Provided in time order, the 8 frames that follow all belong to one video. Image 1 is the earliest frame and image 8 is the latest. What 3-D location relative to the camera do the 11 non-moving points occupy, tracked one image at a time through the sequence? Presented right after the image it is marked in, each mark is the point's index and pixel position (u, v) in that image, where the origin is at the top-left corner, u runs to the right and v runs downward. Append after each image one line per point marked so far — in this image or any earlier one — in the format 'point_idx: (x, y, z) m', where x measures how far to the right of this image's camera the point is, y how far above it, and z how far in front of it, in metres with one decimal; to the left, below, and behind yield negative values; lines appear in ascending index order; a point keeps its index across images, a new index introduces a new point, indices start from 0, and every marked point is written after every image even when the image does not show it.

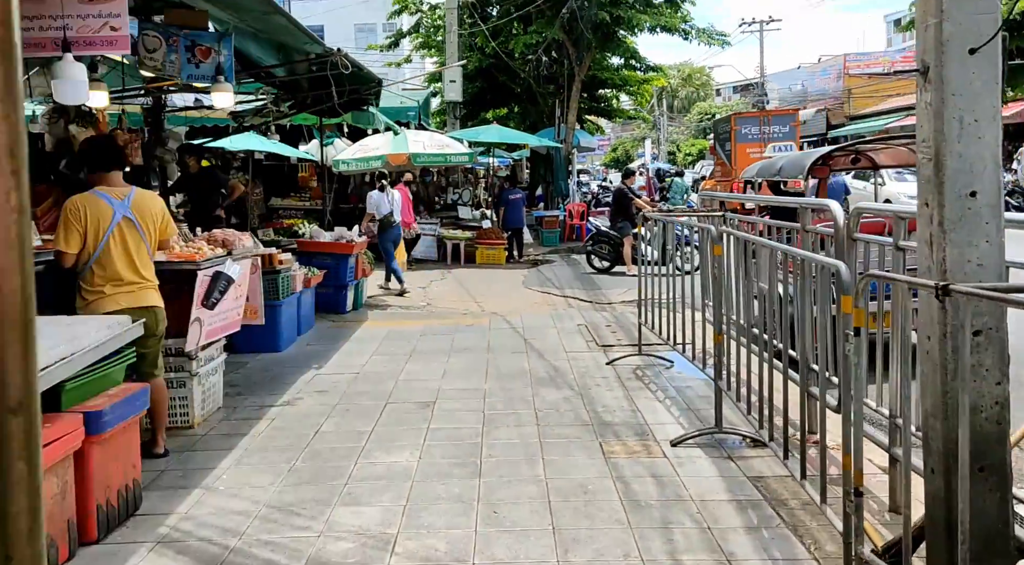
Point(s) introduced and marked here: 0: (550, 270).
0: (+0.6, +0.2, +14.2) m
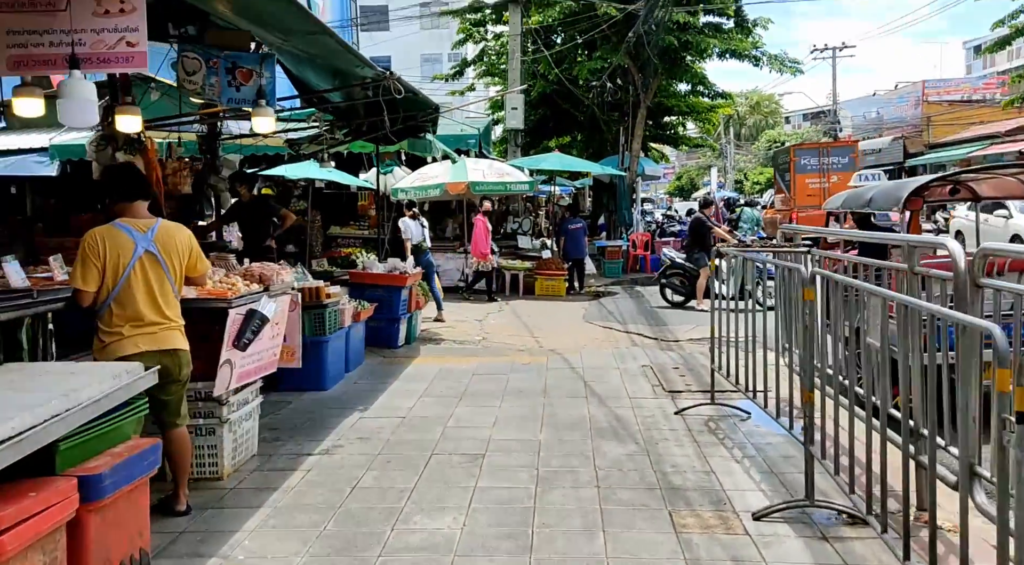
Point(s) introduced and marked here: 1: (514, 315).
0: (+1.6, -0.3, +13.6) m
1: (0.0, -0.5, +12.2) m
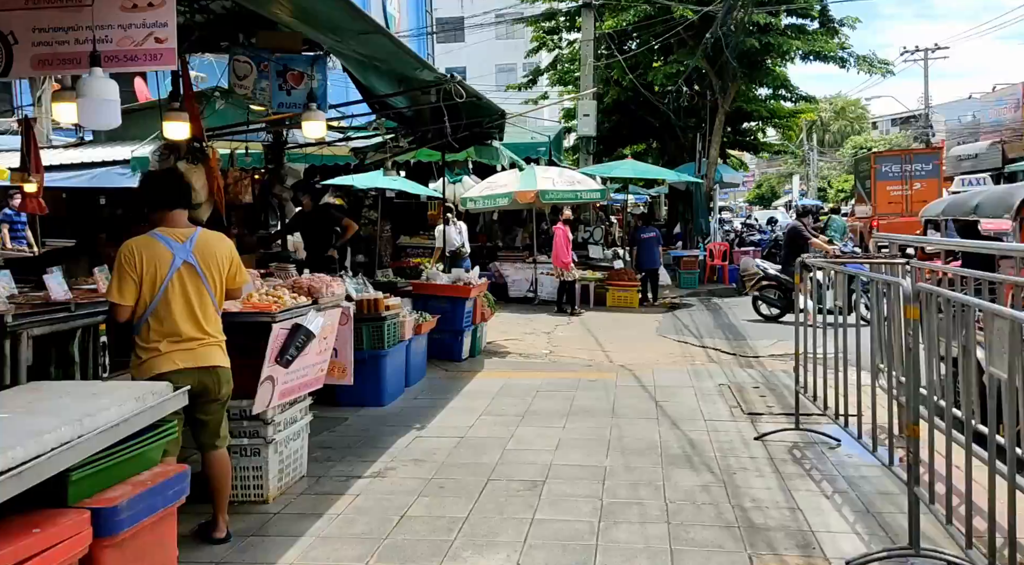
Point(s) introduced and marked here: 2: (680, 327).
0: (+2.6, -0.5, +13.1) m
1: (+1.0, -0.6, +11.9) m
2: (+2.3, -0.6, +11.7) m
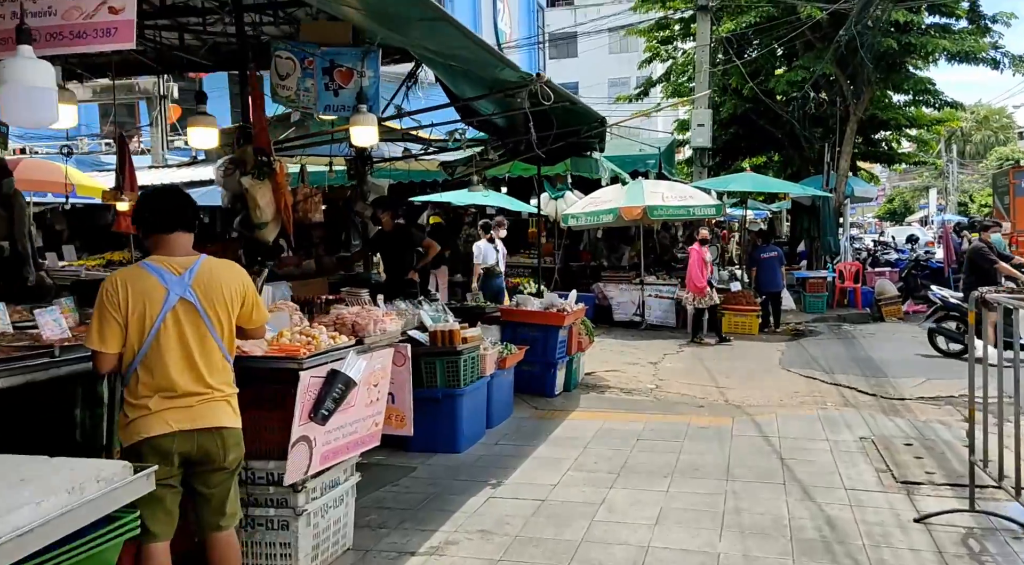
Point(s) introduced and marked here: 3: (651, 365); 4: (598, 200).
0: (+4.1, -0.8, +11.8) m
1: (+2.3, -0.9, +10.8) m
2: (+3.5, -0.9, +10.5) m
3: (+1.6, -1.0, +10.1) m
4: (+1.3, +1.3, +13.4) m
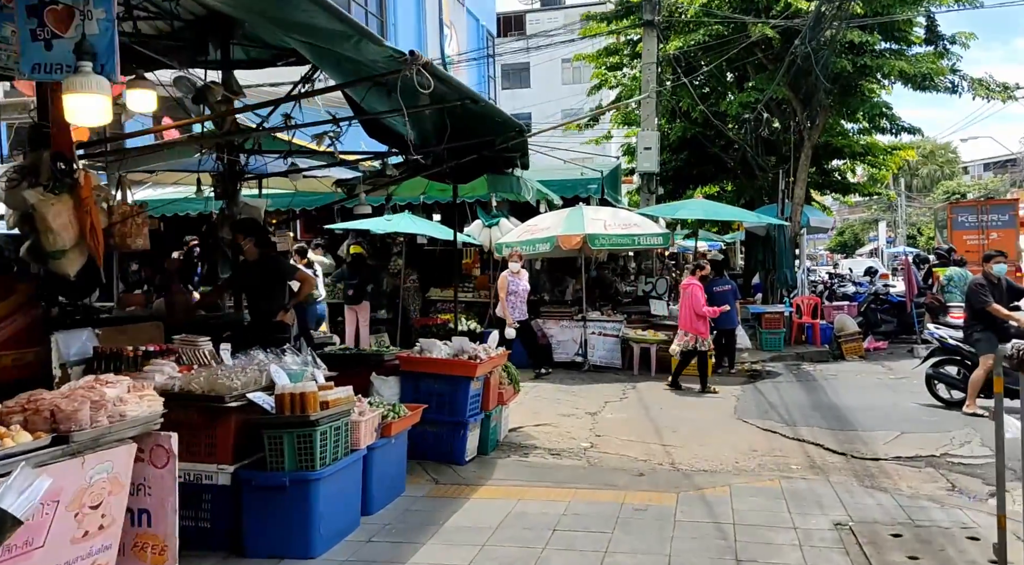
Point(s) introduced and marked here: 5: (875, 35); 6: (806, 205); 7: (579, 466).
0: (+3.2, -1.3, +10.6) m
1: (+1.4, -1.3, +9.5) m
2: (+2.7, -1.3, +9.2) m
3: (+0.8, -1.3, +8.8) m
4: (+0.3, +0.8, +12.1) m
5: (+6.4, +4.4, +15.4) m
6: (+6.0, +1.6, +17.8) m
7: (+0.5, -1.4, +6.5) m
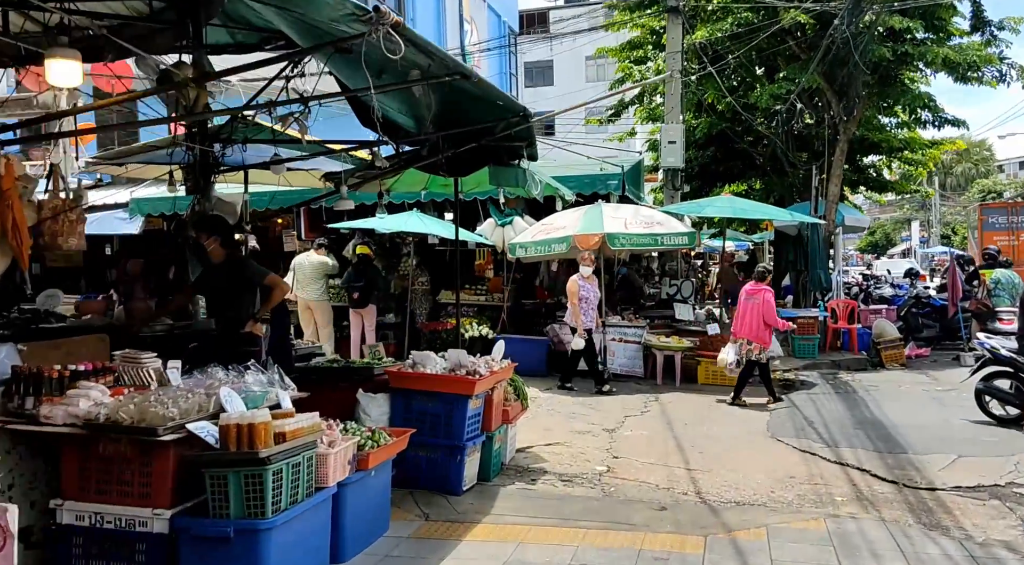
0: (+3.3, -1.3, +9.7) m
1: (+1.5, -1.4, +8.7) m
2: (+2.8, -1.4, +8.4) m
3: (+0.9, -1.4, +8.0) m
4: (+0.5, +0.7, +11.3) m
5: (+6.7, +4.3, +14.4) m
6: (+6.3, +1.5, +16.8) m
7: (+0.5, -1.4, +5.7) m
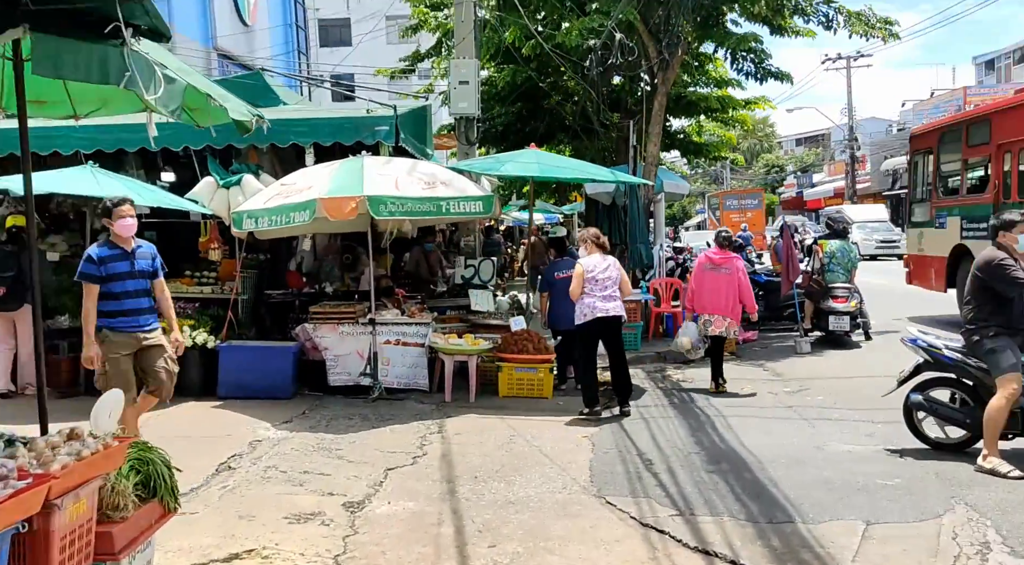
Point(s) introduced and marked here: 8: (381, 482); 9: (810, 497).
0: (+1.1, -1.2, +7.1) m
1: (-0.4, -1.3, +5.7) m
2: (+0.8, -1.3, +5.7) m
3: (-0.9, -1.3, +4.9) m
4: (-2.0, +0.9, +8.1) m
5: (+3.3, +4.7, +12.3) m
6: (+2.5, +1.9, +14.7) m
7: (-0.8, -1.4, +2.7) m
8: (-0.9, -1.3, +5.6) m
9: (+1.8, -1.3, +4.9) m
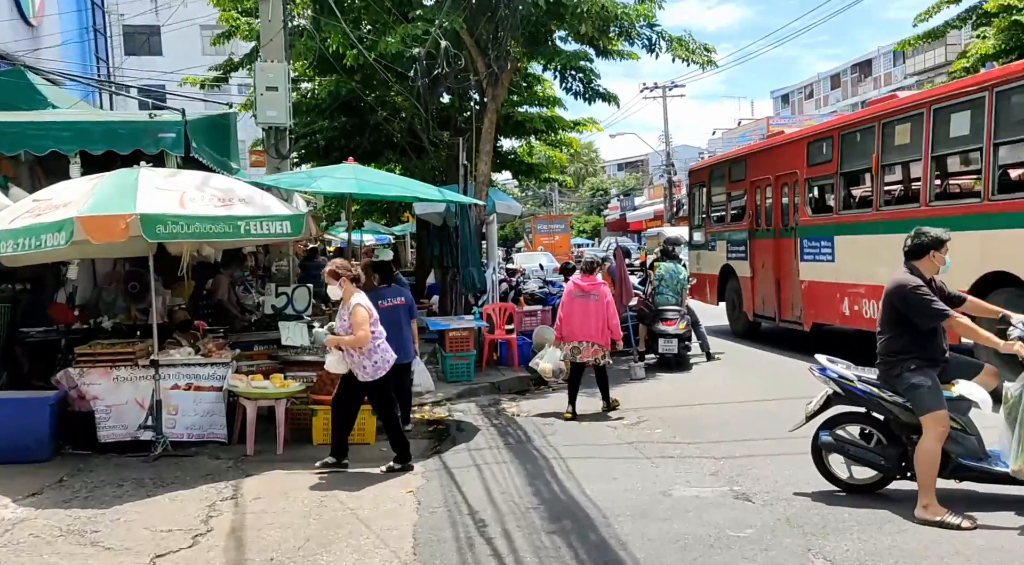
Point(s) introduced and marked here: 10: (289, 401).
0: (-0.3, -1.4, +6.2) m
1: (-1.5, -1.5, +4.6) m
2: (-0.2, -1.4, +4.8) m
3: (-1.8, -1.5, +3.7) m
4: (-3.5, +0.6, +6.6) m
5: (+0.9, +4.3, +11.8) m
6: (-0.3, +1.5, +13.9) m
7: (-1.3, -1.5, +1.5) m
8: (-1.9, -1.5, +4.4) m
9: (+0.9, -1.4, +4.2) m
10: (-1.9, -1.0, +7.3) m
